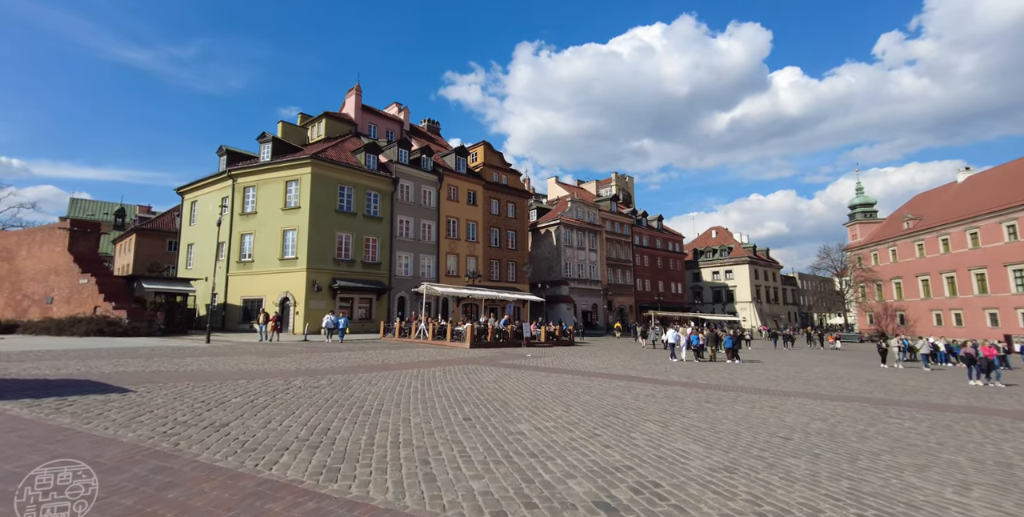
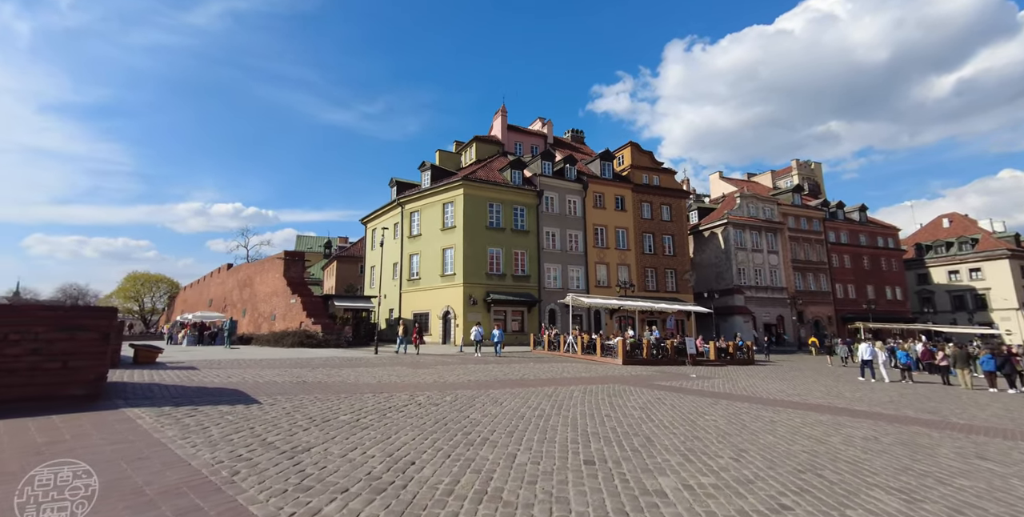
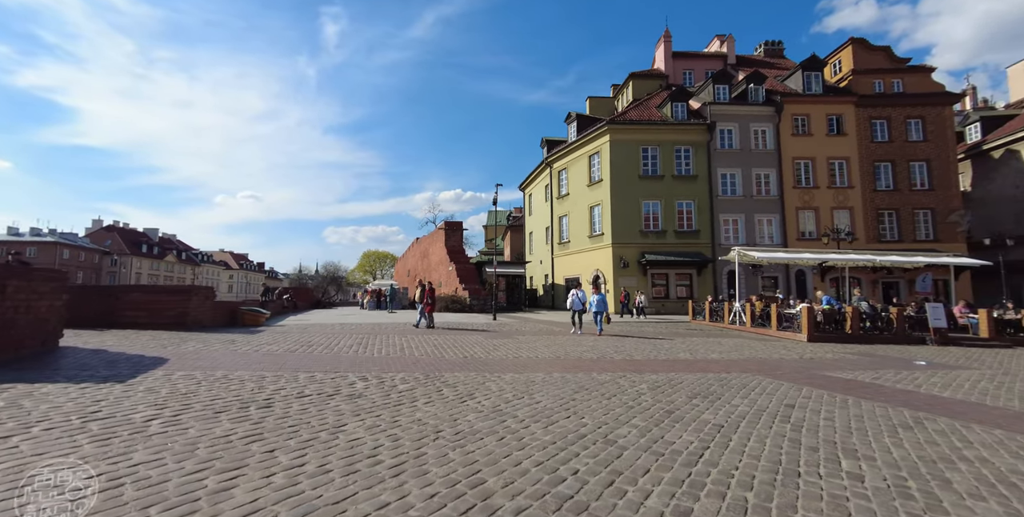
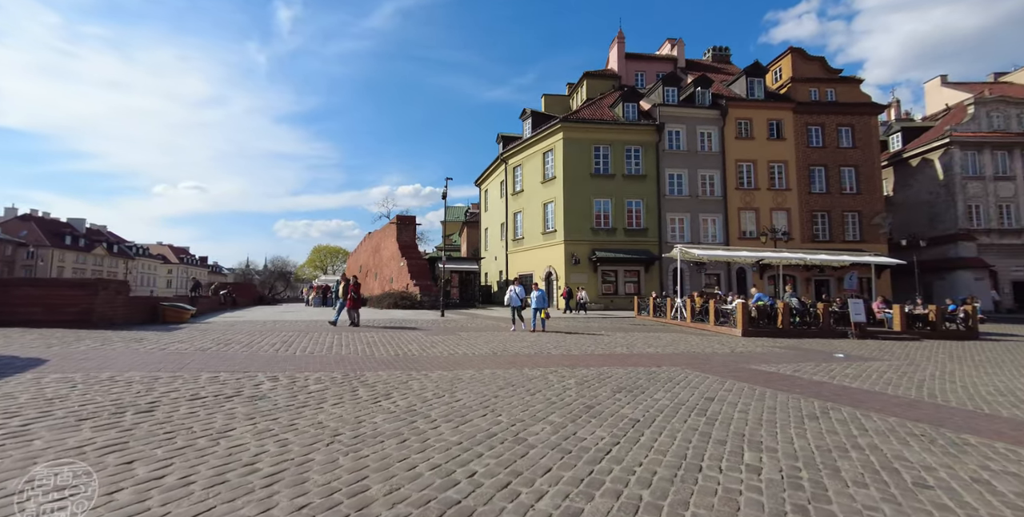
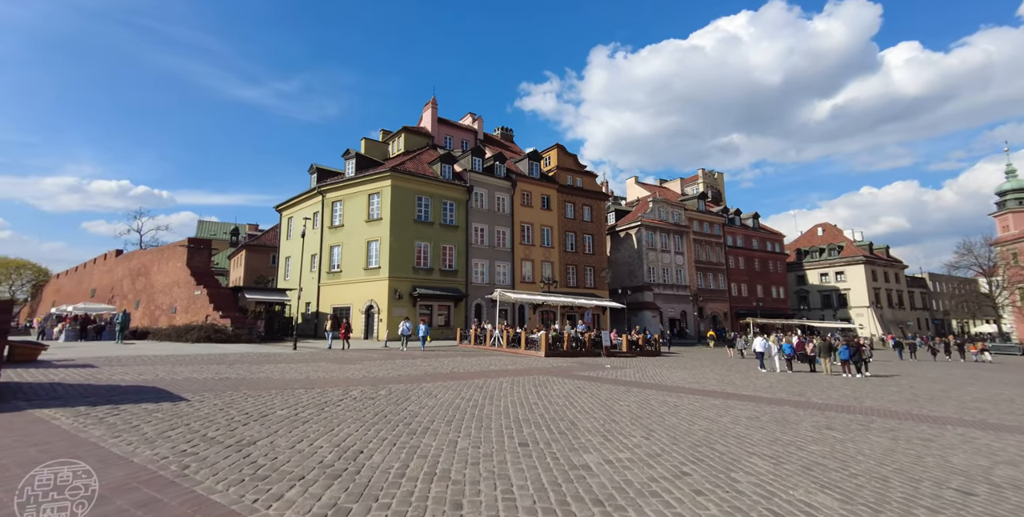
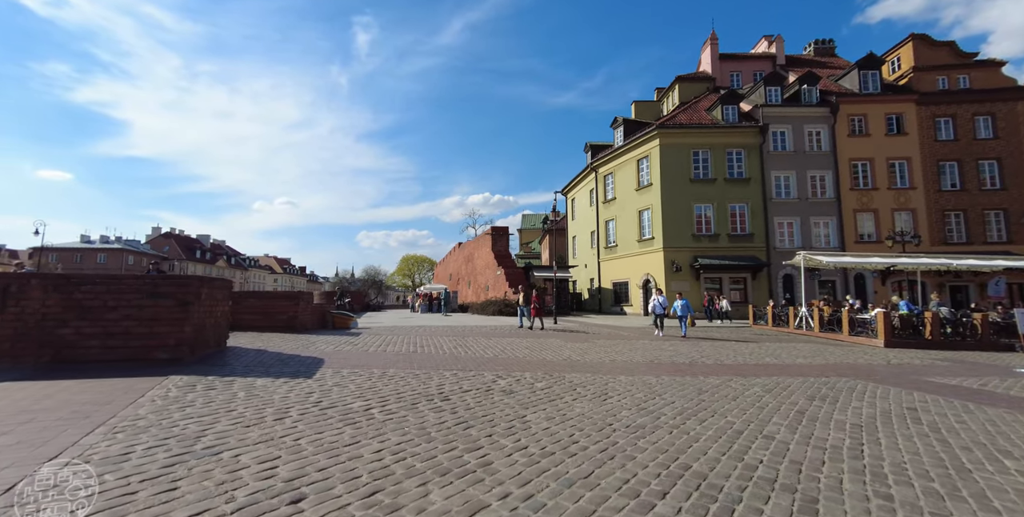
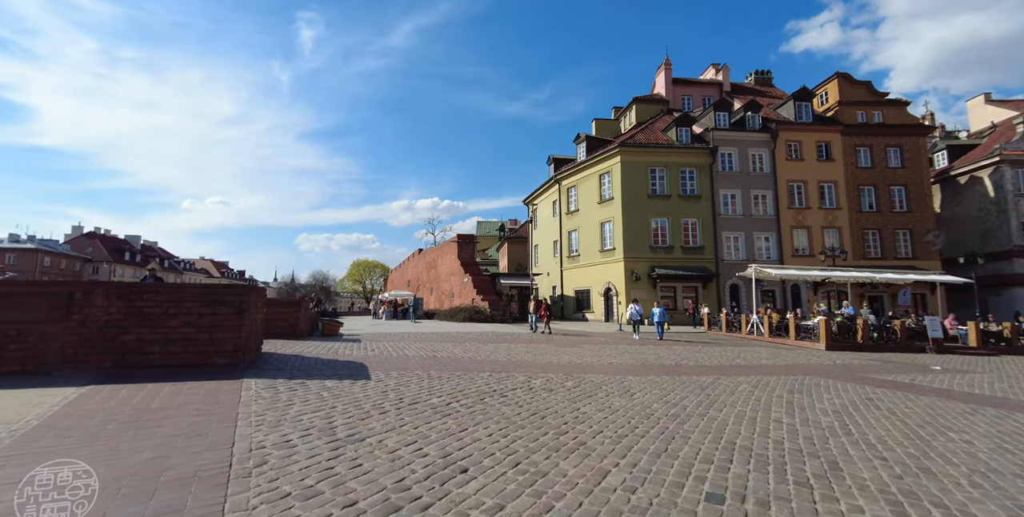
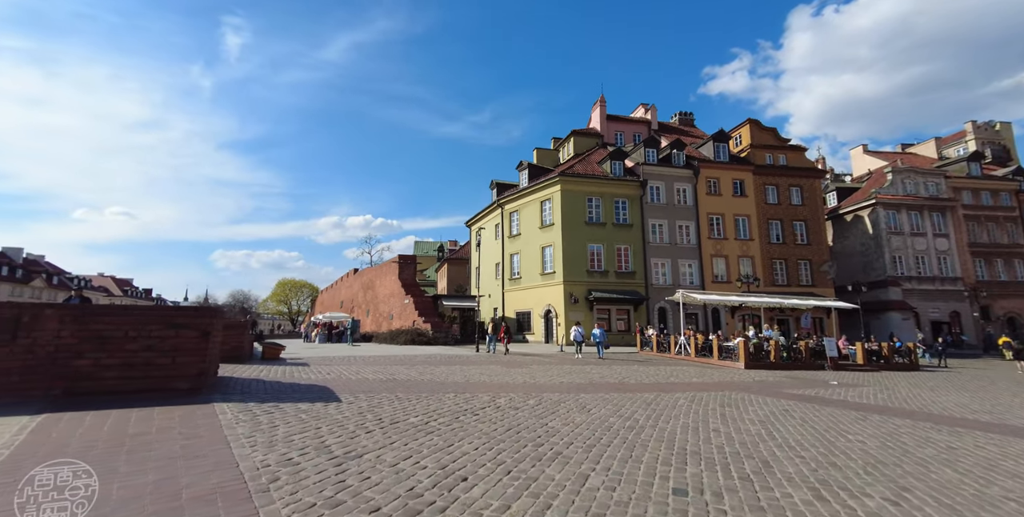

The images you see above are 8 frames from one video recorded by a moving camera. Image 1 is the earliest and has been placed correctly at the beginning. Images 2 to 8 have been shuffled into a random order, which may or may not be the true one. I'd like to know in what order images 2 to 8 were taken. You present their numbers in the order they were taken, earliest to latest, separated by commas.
5, 2, 8, 7, 6, 3, 4
